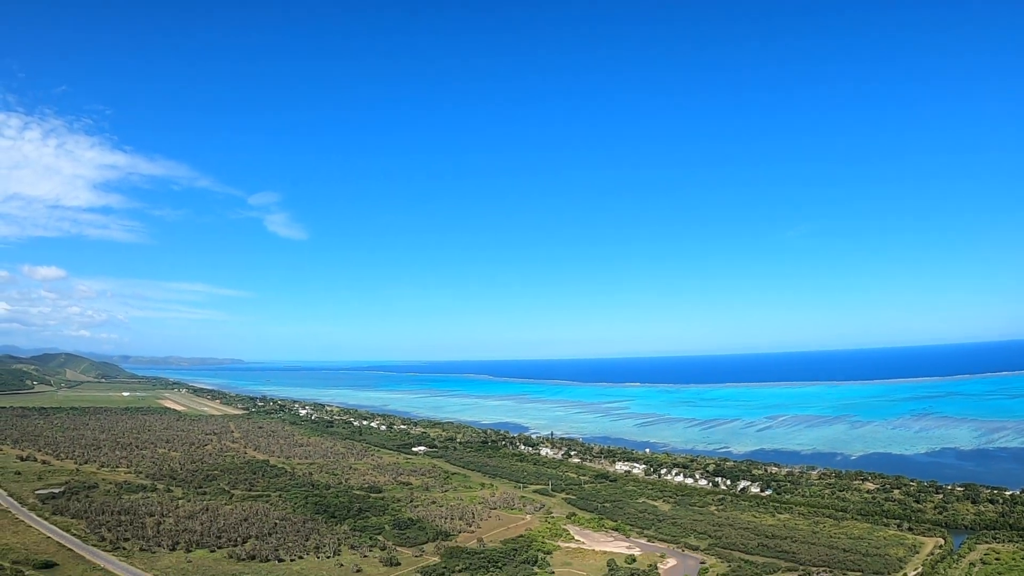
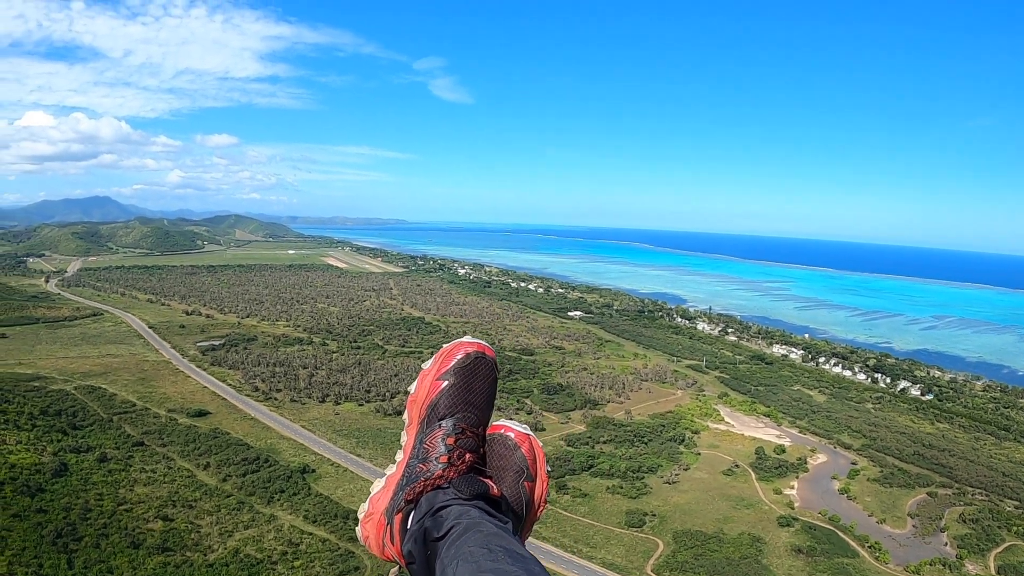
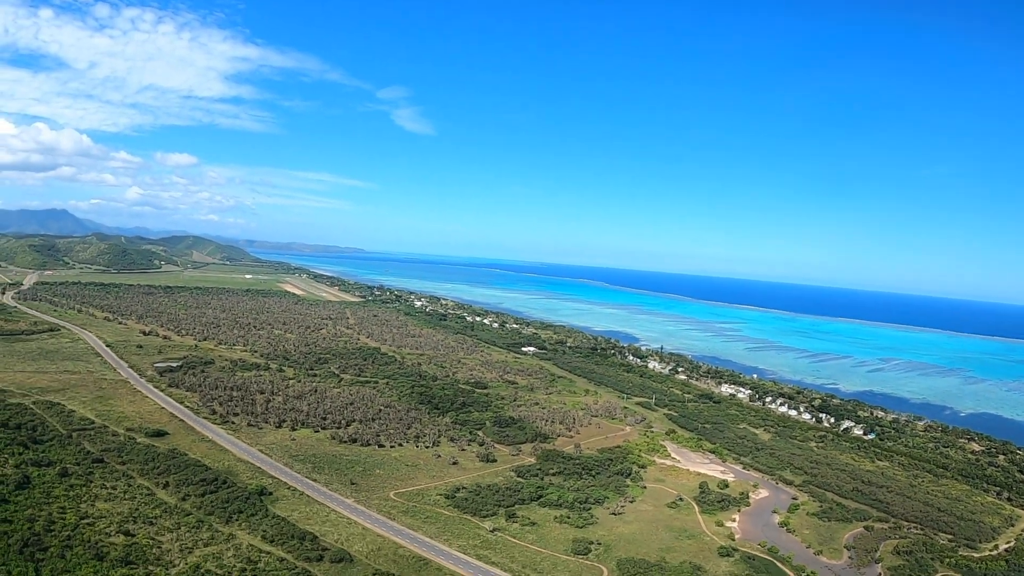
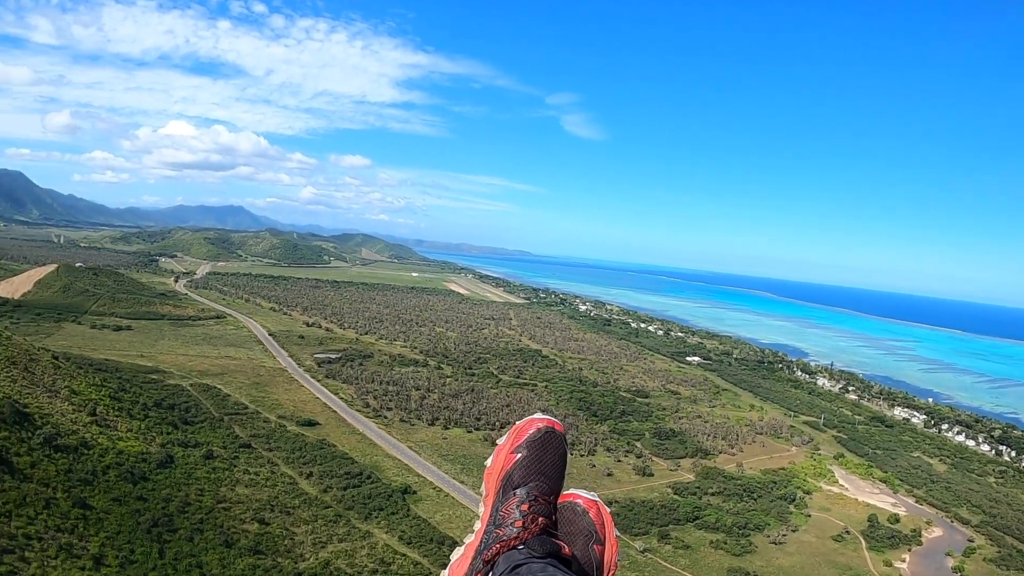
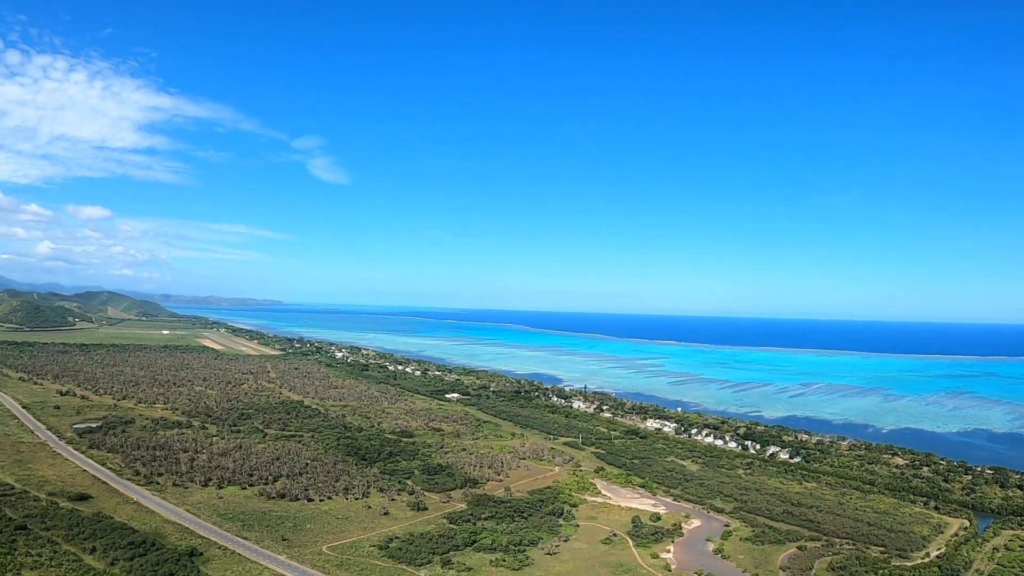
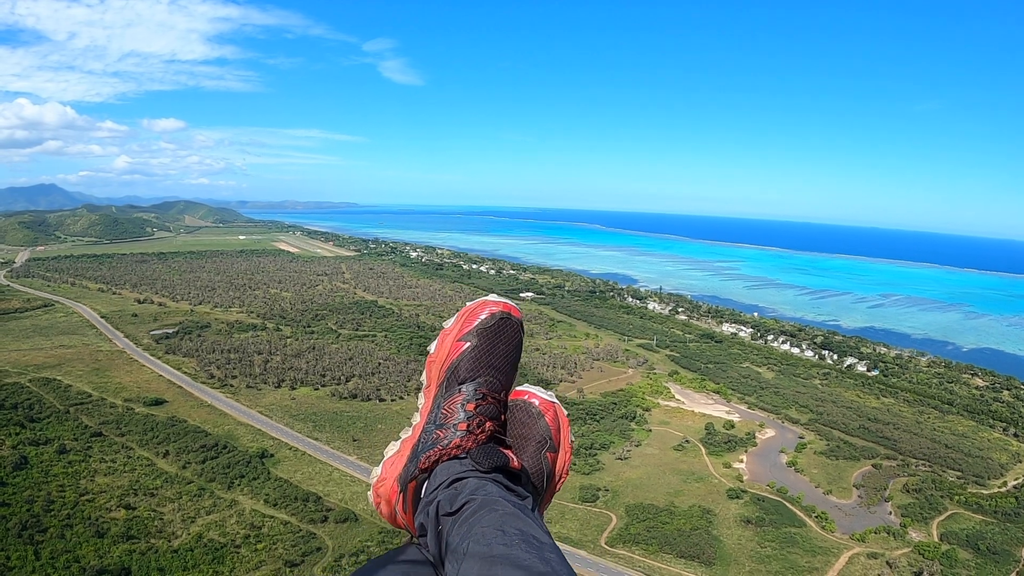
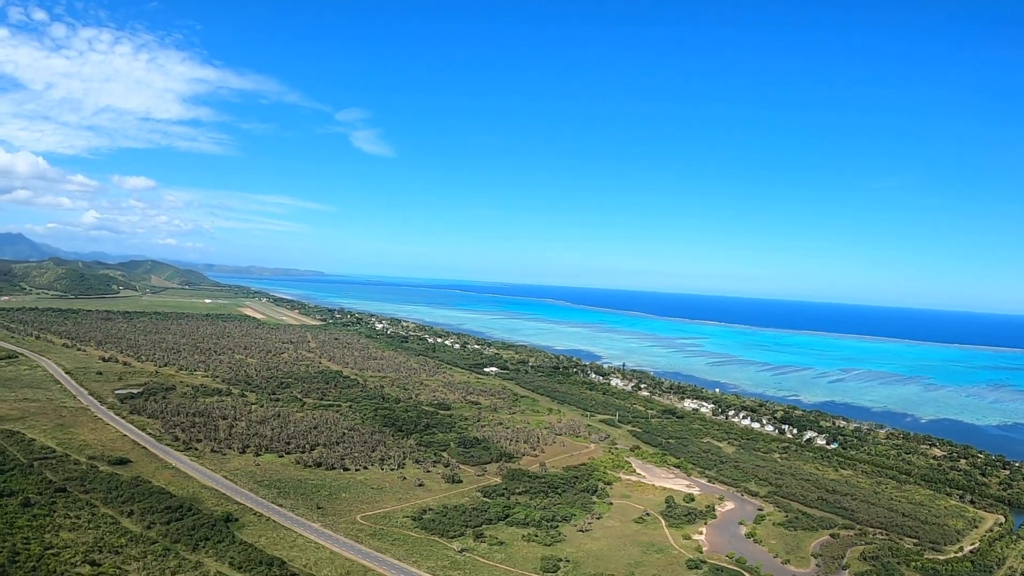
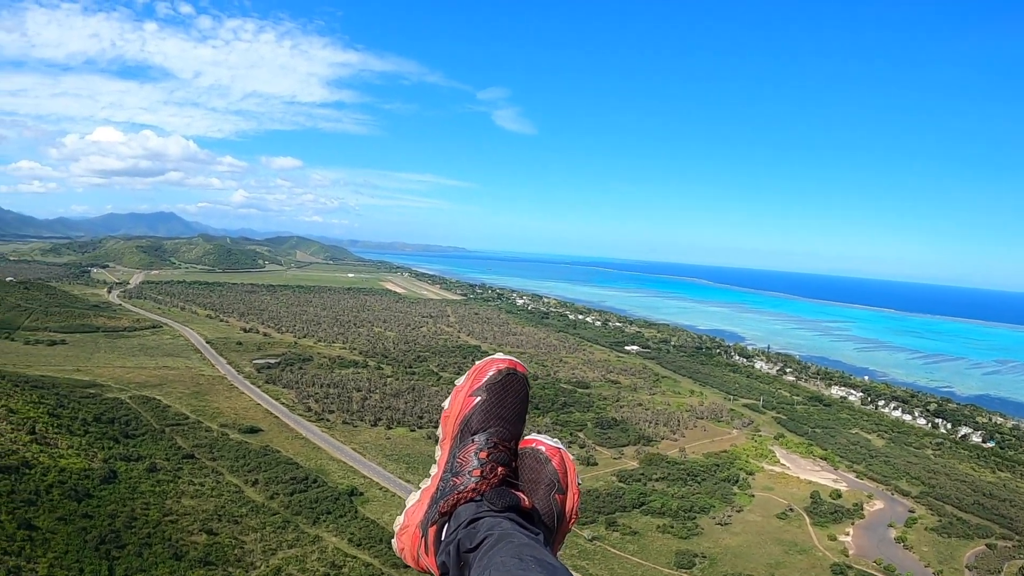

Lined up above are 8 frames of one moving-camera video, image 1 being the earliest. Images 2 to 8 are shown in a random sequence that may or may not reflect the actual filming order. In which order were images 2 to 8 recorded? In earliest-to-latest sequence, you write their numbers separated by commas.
5, 7, 3, 6, 2, 8, 4
